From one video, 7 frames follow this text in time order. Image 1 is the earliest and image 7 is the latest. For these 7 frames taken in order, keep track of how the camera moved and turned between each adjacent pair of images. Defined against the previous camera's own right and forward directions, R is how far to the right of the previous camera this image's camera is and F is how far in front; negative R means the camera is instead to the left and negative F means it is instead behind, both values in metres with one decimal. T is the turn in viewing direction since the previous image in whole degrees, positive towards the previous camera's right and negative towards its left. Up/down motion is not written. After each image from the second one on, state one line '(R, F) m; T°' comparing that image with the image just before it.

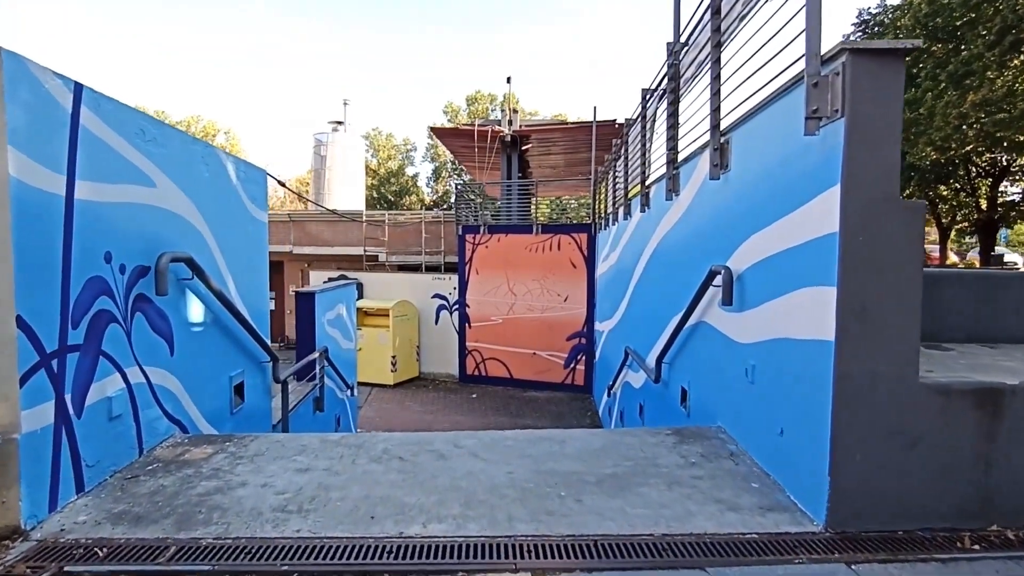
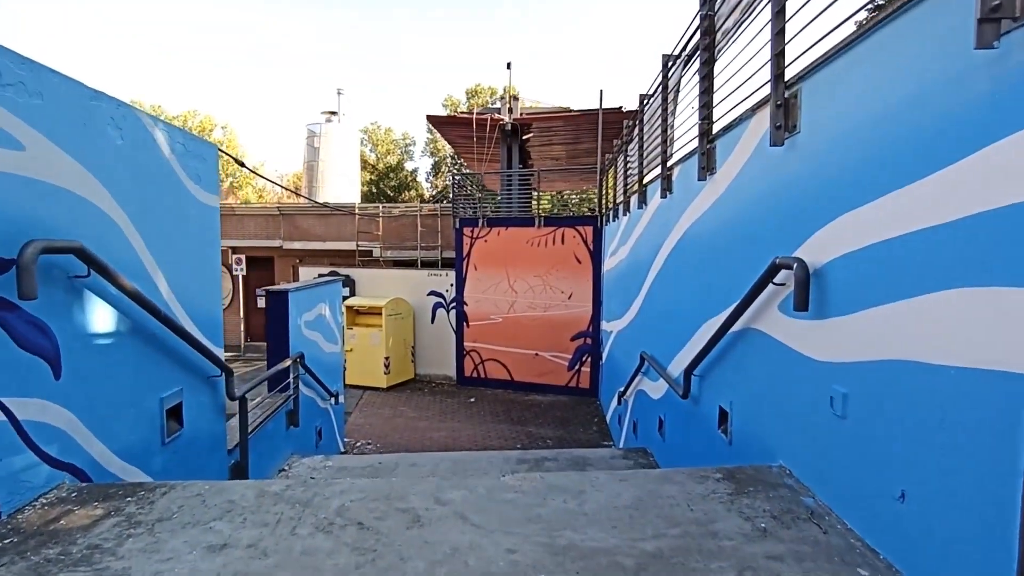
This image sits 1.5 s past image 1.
(0.0, +0.7) m; 0°
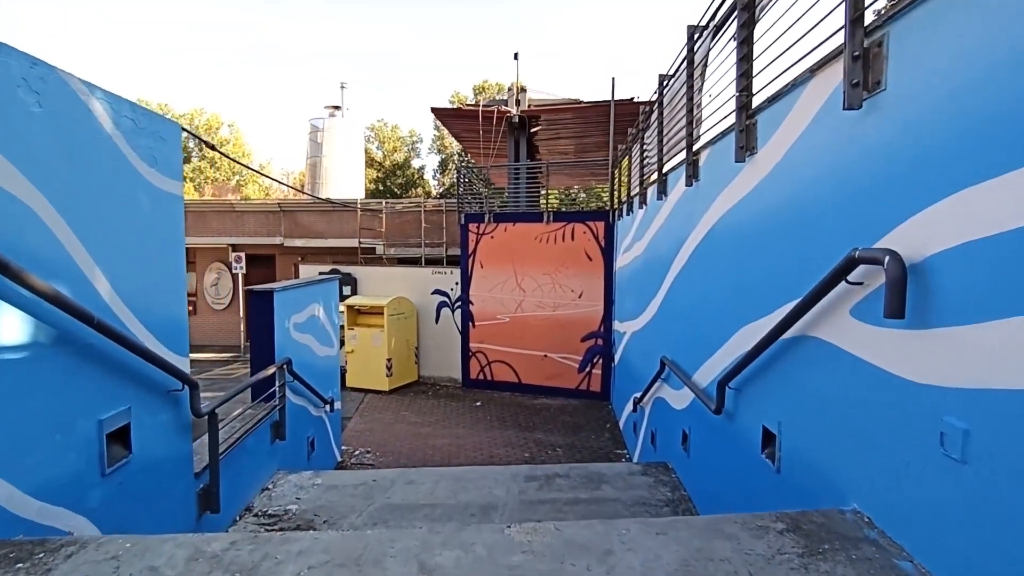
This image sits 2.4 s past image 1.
(0.0, +0.5) m; -1°
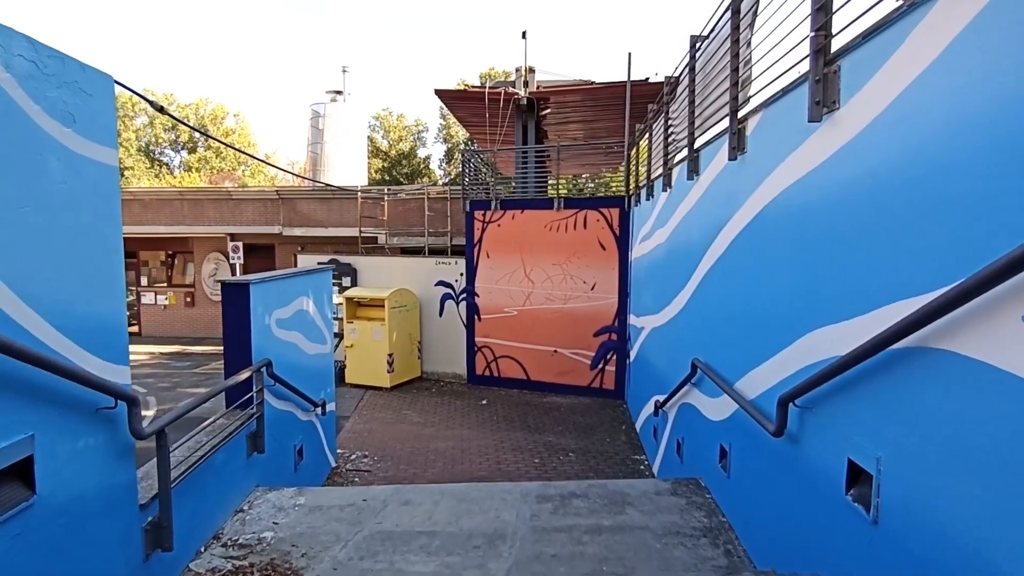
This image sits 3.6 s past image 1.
(0.0, +0.6) m; -1°
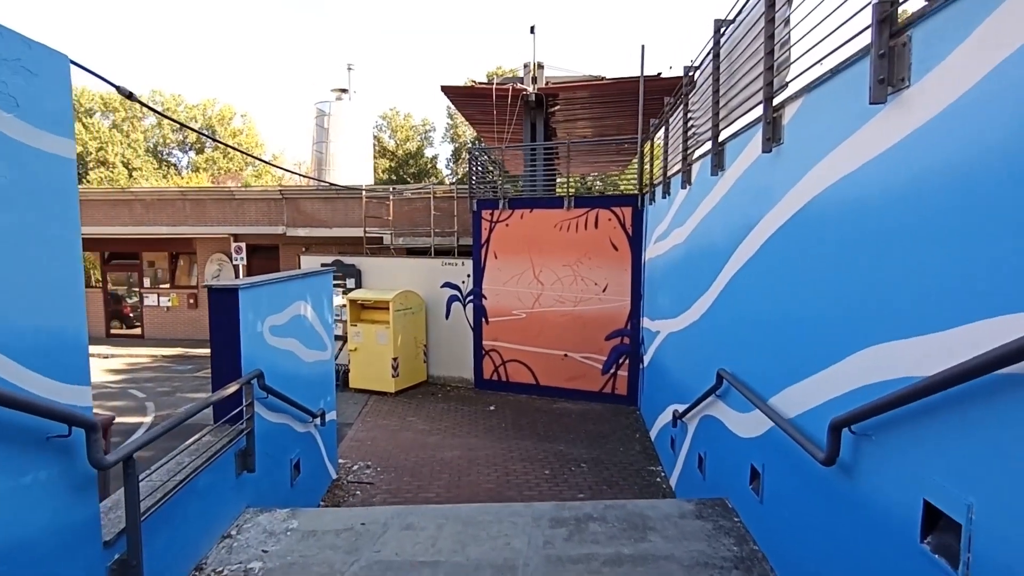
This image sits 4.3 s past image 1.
(0.0, +0.3) m; -1°
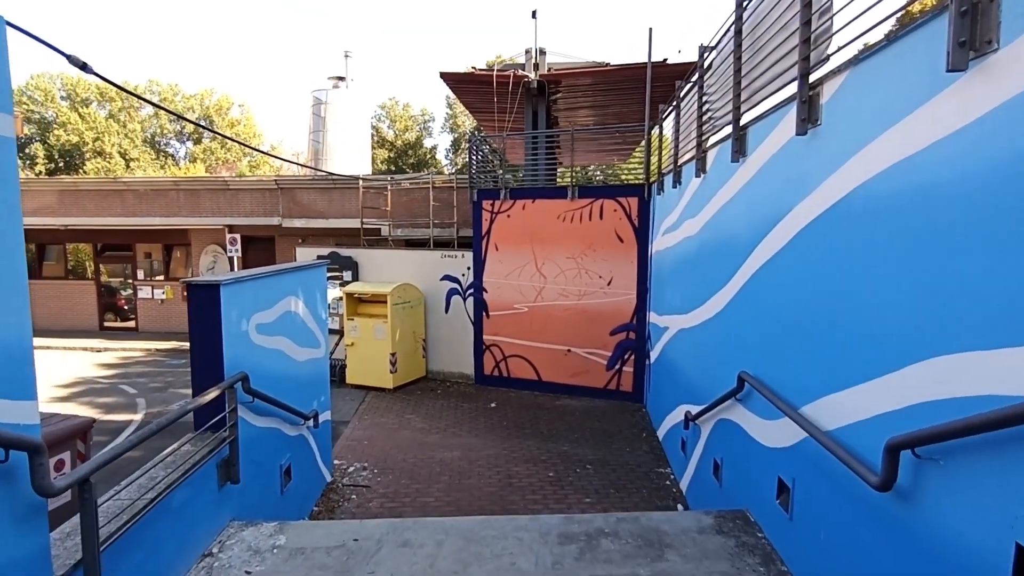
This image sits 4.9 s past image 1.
(0.0, +0.3) m; 0°
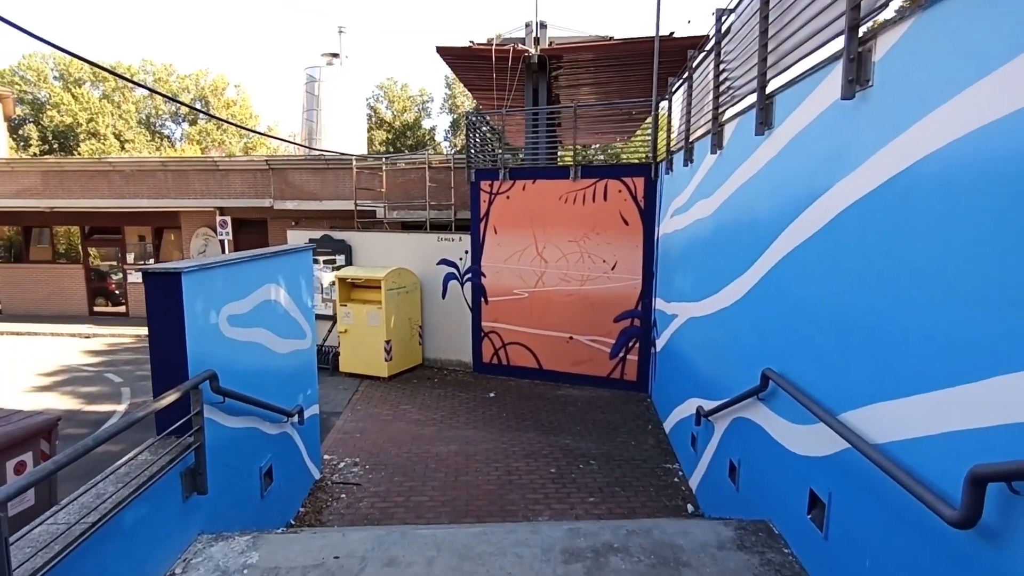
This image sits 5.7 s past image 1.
(0.0, +0.4) m; 0°
